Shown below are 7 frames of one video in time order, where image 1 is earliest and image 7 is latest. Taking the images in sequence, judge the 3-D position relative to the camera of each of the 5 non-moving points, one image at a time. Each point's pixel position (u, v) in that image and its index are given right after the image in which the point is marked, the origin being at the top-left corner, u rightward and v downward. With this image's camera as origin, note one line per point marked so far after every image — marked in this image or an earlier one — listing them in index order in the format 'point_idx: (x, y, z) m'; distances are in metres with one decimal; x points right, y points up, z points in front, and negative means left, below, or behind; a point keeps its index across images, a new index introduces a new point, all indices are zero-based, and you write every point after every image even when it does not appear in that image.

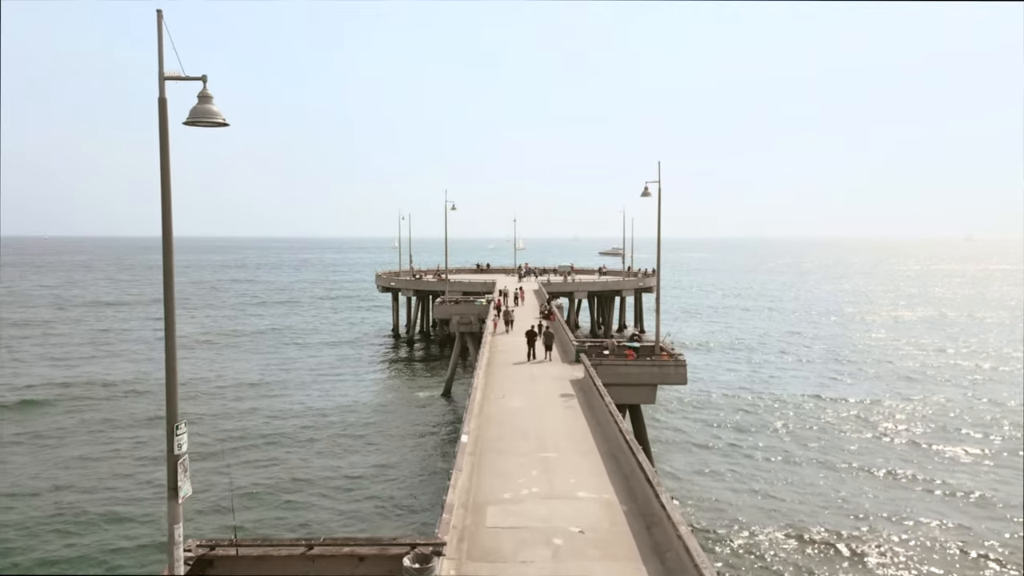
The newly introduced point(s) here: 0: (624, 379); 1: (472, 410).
0: (+3.3, -2.7, +20.0) m
1: (-0.9, -2.9, +15.9) m
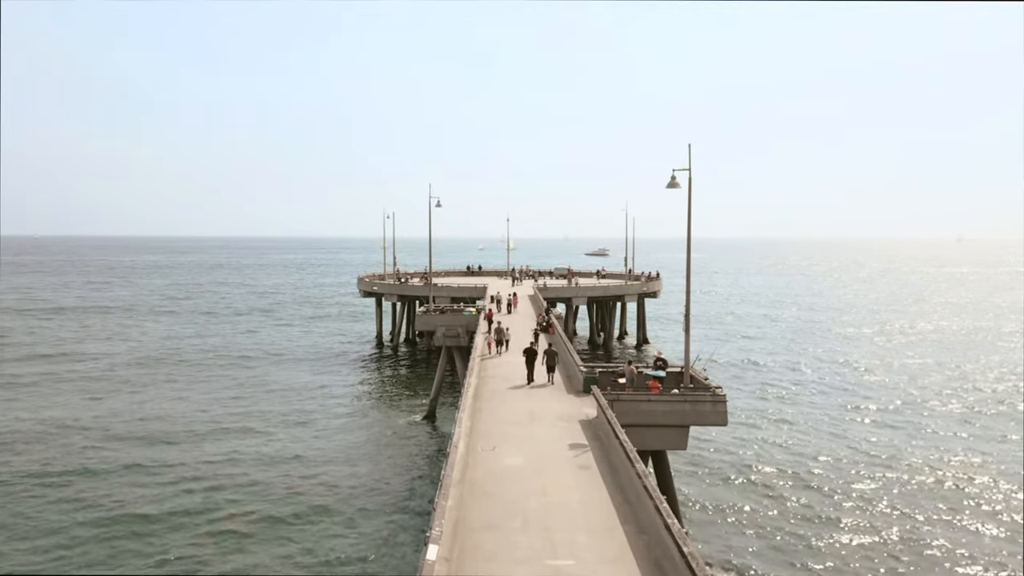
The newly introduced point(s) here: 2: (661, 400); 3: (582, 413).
0: (+3.2, -3.1, +15.8) m
1: (-1.0, -3.3, +11.7) m
2: (+3.5, -2.6, +15.8) m
3: (+1.7, -2.9, +16.1) m
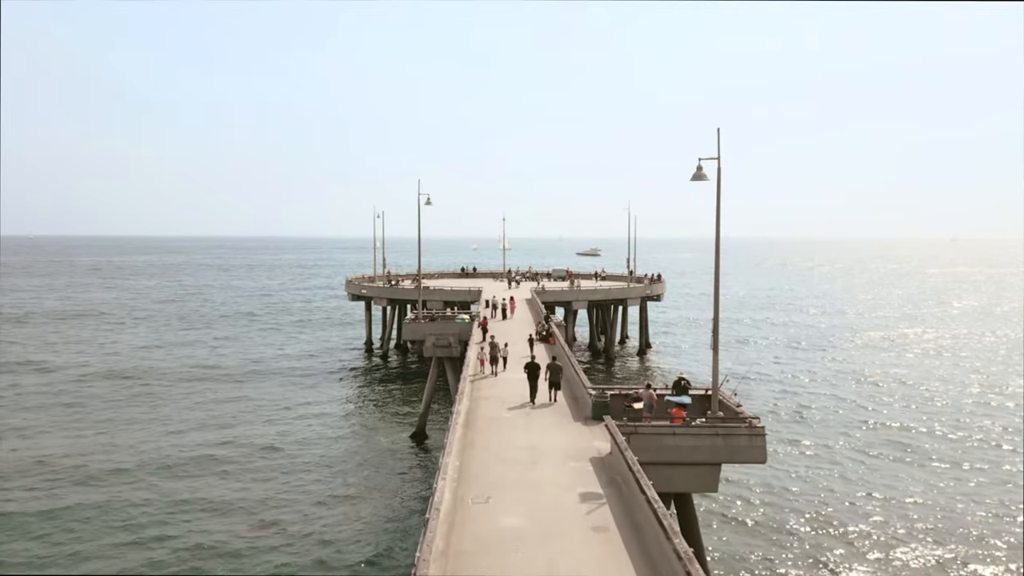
0: (+3.1, -3.3, +13.2) m
1: (-1.0, -3.5, +9.1) m
2: (+3.4, -2.8, +13.2) m
3: (+1.6, -3.2, +13.5) m
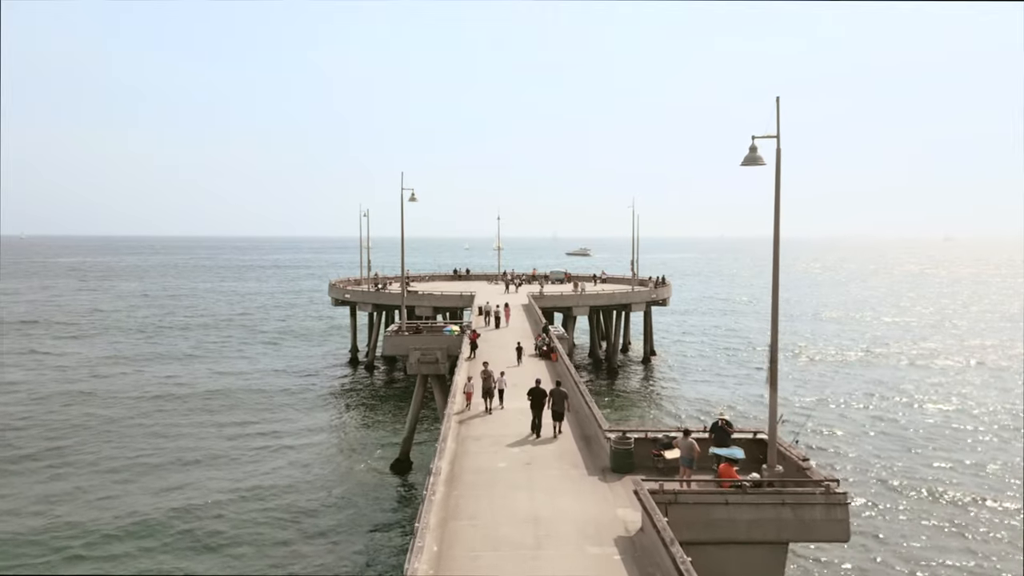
0: (+3.1, -3.6, +9.9) m
1: (-1.0, -3.8, +5.8) m
2: (+3.4, -3.1, +9.9) m
3: (+1.6, -3.5, +10.2) m
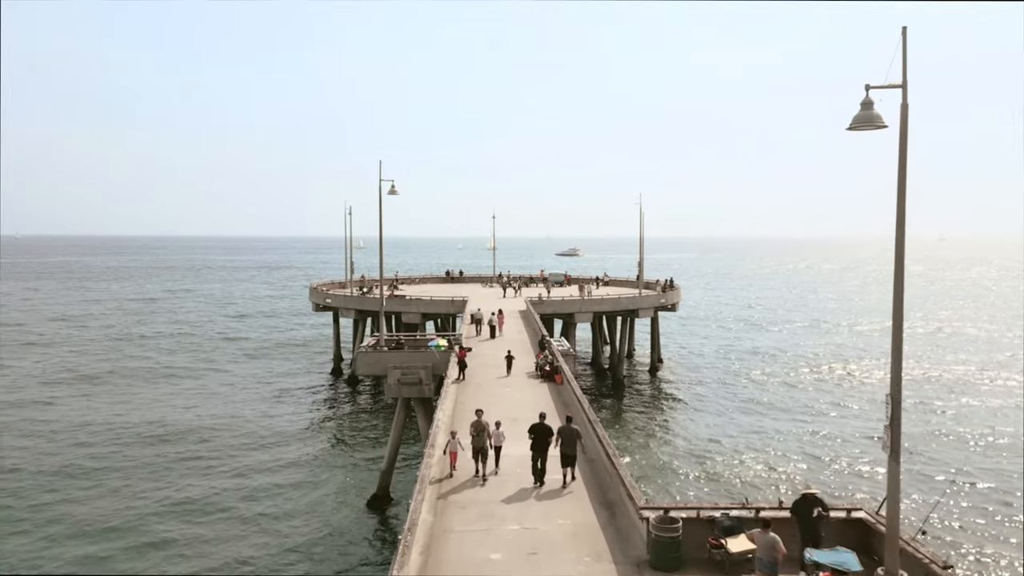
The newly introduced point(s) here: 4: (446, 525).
0: (+3.1, -3.8, +6.3) m
1: (-1.0, -4.0, +2.2) m
2: (+3.4, -3.4, +6.3) m
3: (+1.5, -3.7, +6.6) m
4: (-1.0, -3.4, +9.8) m
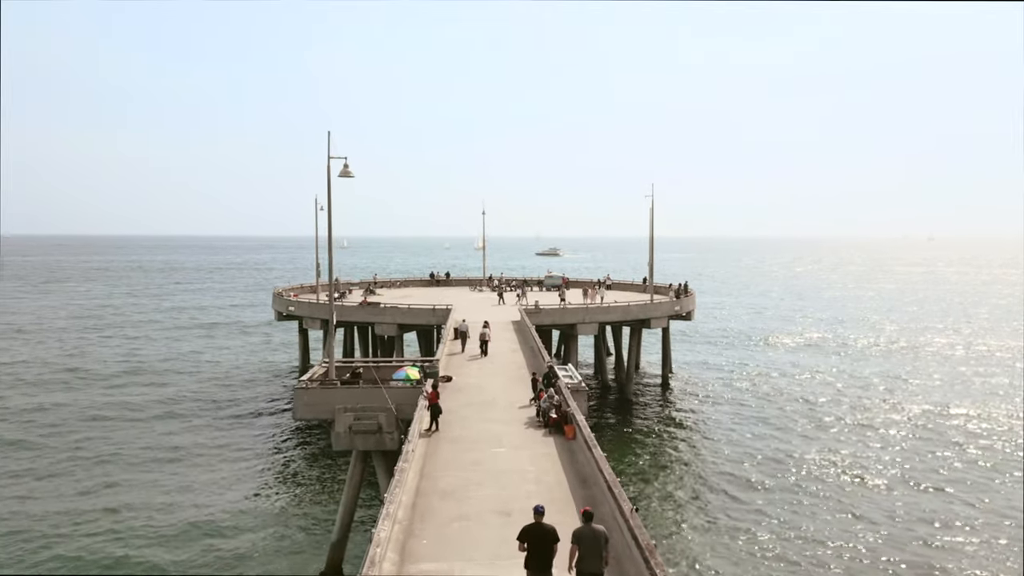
0: (+3.1, -4.1, +0.9) m
1: (-1.0, -4.3, -3.2) m
2: (+3.4, -3.7, +1.0) m
3: (+1.5, -4.0, +1.2) m
4: (-1.0, -3.7, +4.5) m
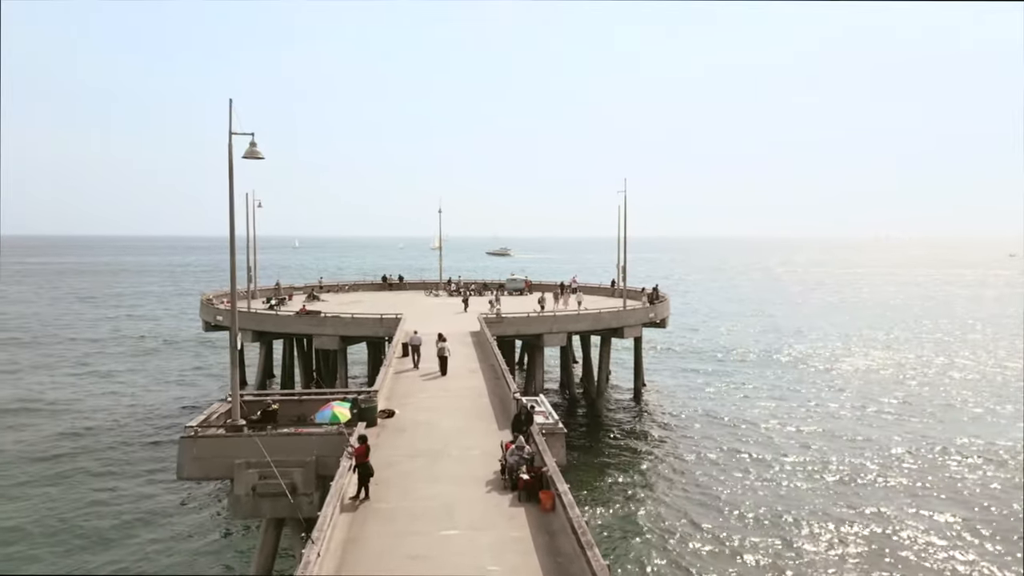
0: (+3.2, -4.4, -2.4) m
1: (-0.6, -4.6, -6.8) m
2: (+3.5, -3.9, -2.4) m
3: (+1.6, -4.3, -2.3) m
4: (-1.1, -4.0, +0.8) m
